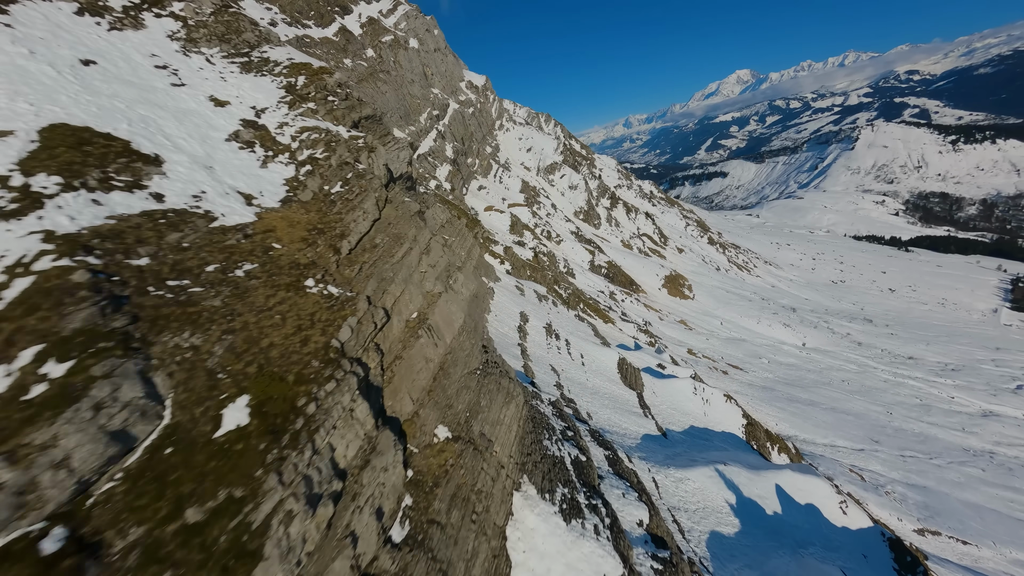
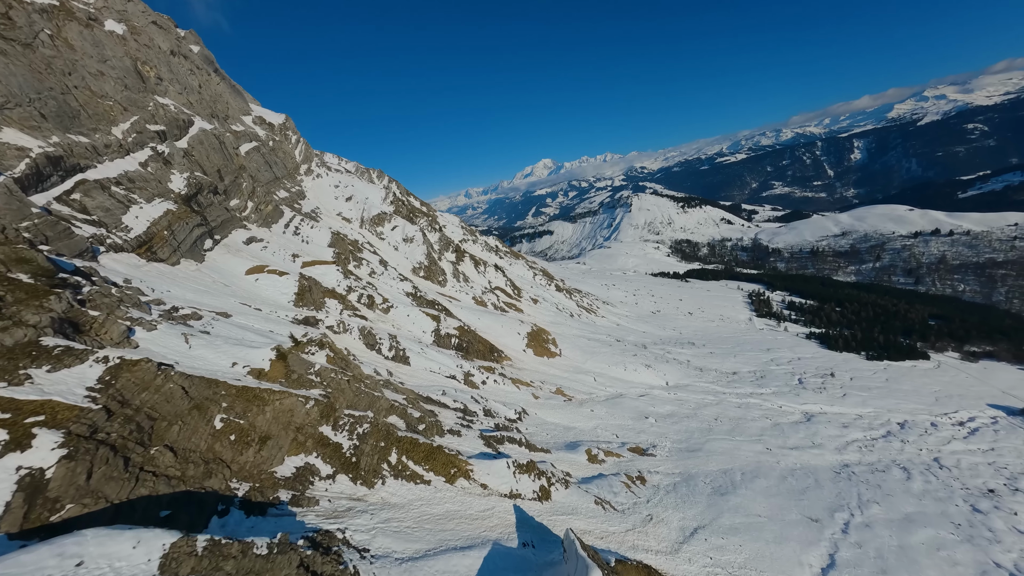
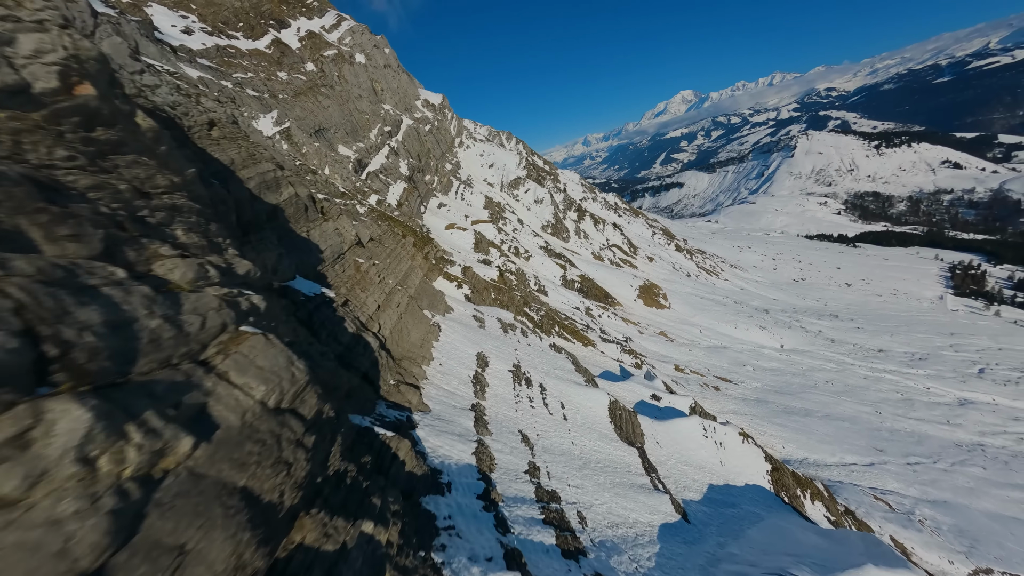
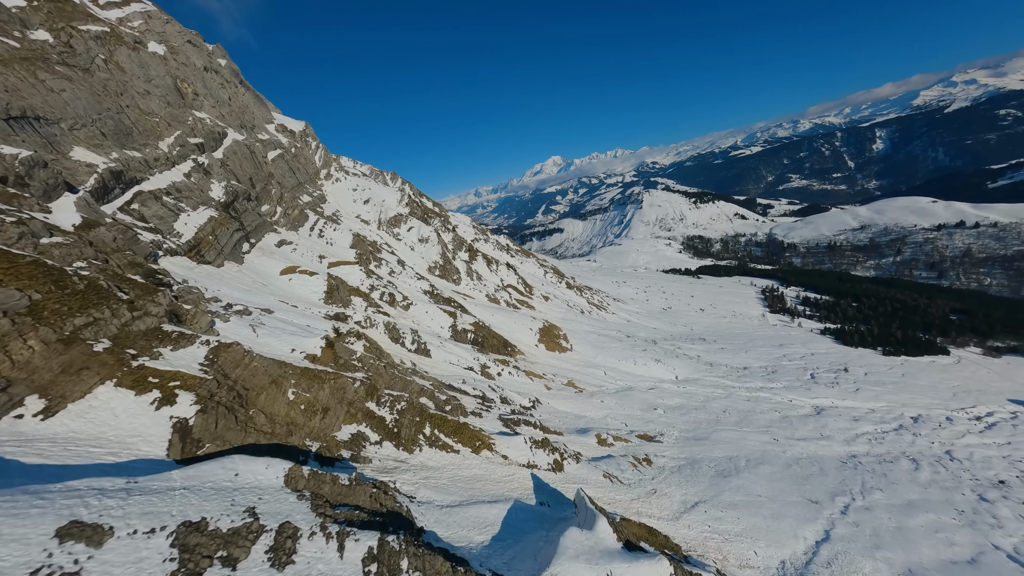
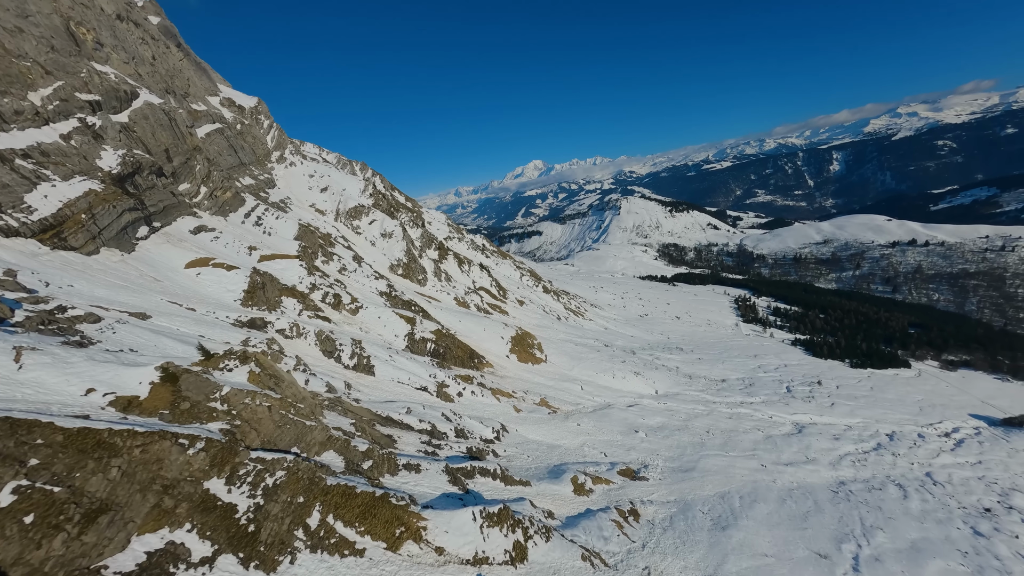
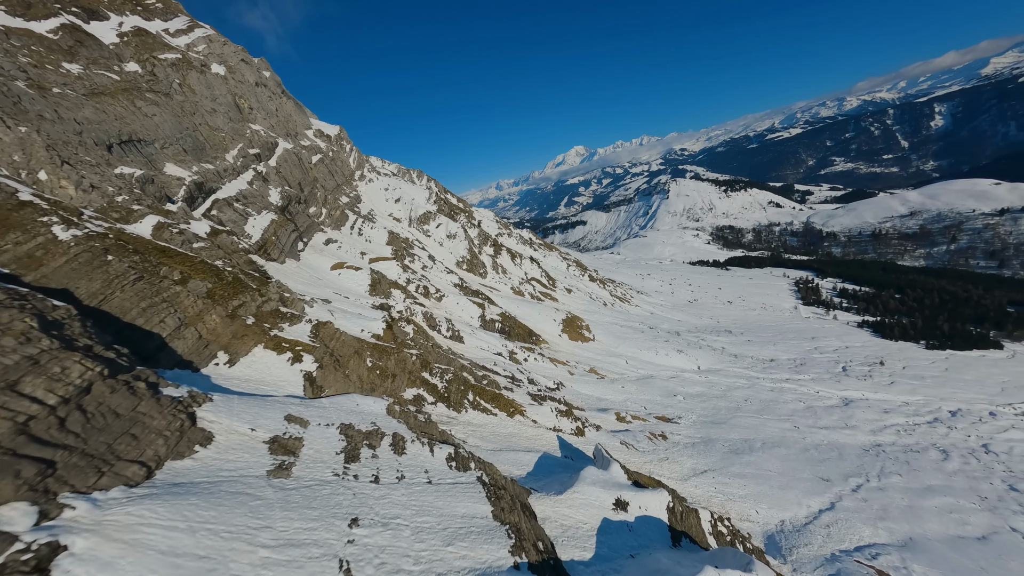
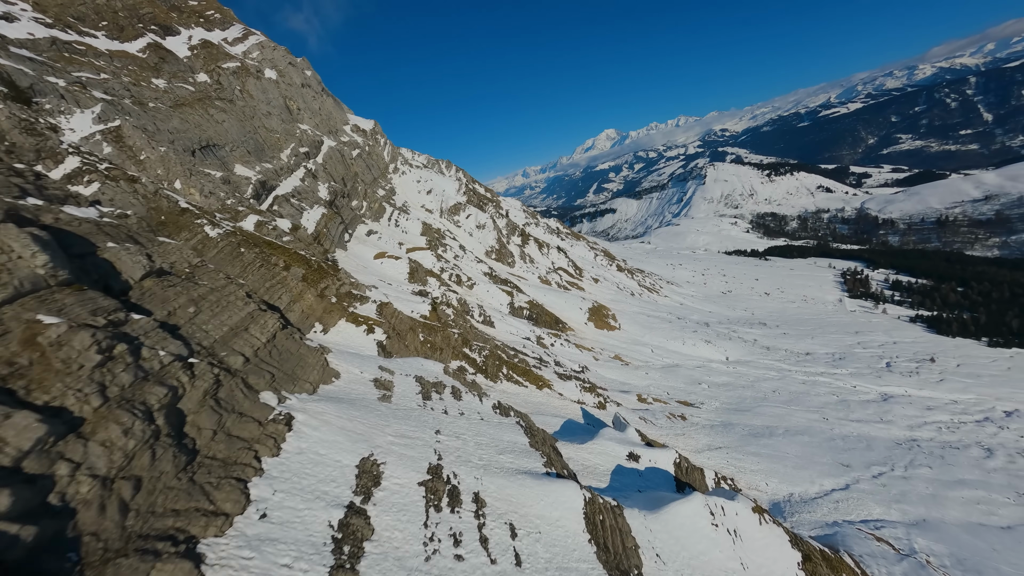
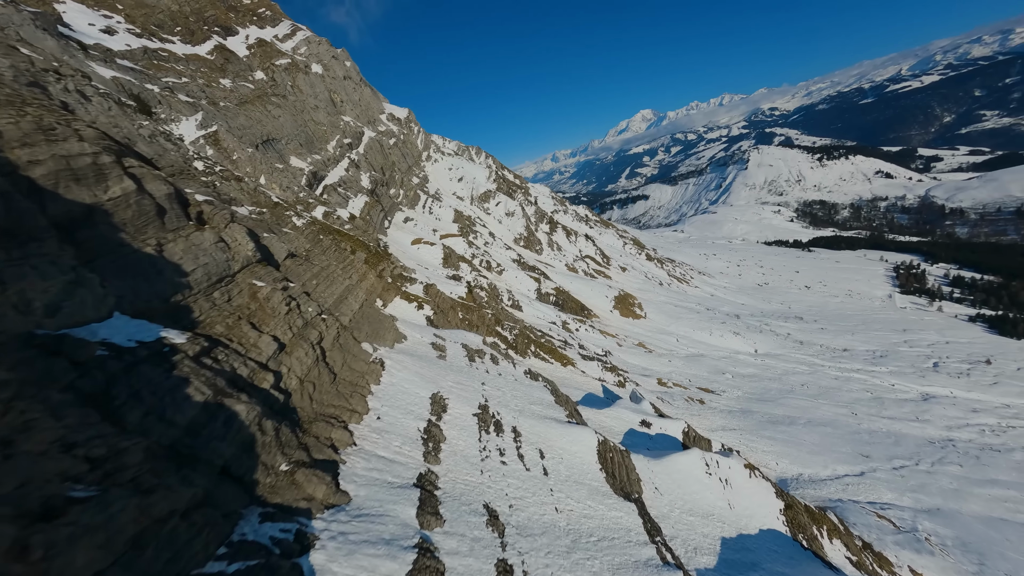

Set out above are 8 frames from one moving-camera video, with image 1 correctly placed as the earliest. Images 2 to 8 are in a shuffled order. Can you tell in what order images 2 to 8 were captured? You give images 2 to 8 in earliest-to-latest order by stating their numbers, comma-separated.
3, 8, 7, 6, 4, 2, 5
